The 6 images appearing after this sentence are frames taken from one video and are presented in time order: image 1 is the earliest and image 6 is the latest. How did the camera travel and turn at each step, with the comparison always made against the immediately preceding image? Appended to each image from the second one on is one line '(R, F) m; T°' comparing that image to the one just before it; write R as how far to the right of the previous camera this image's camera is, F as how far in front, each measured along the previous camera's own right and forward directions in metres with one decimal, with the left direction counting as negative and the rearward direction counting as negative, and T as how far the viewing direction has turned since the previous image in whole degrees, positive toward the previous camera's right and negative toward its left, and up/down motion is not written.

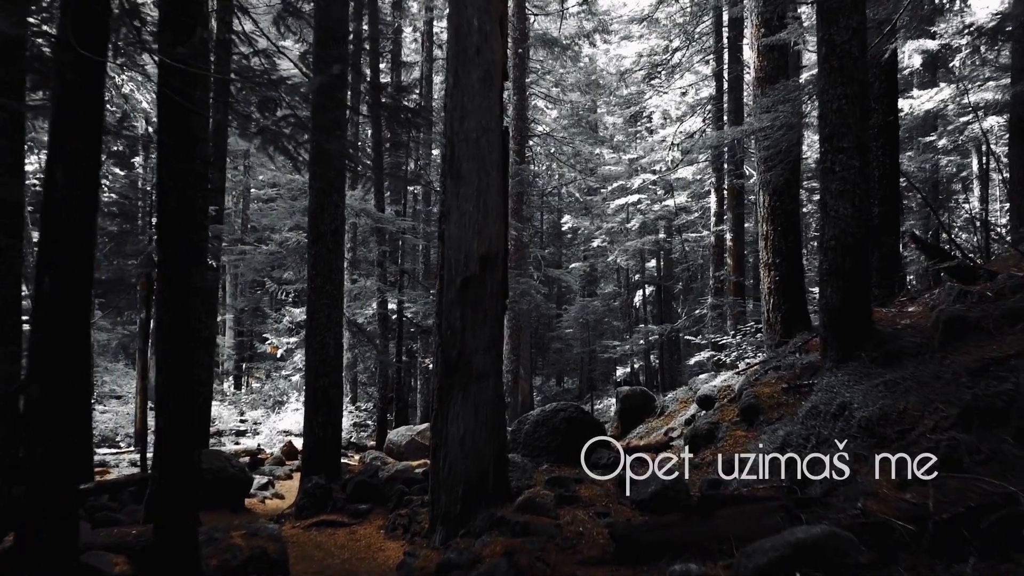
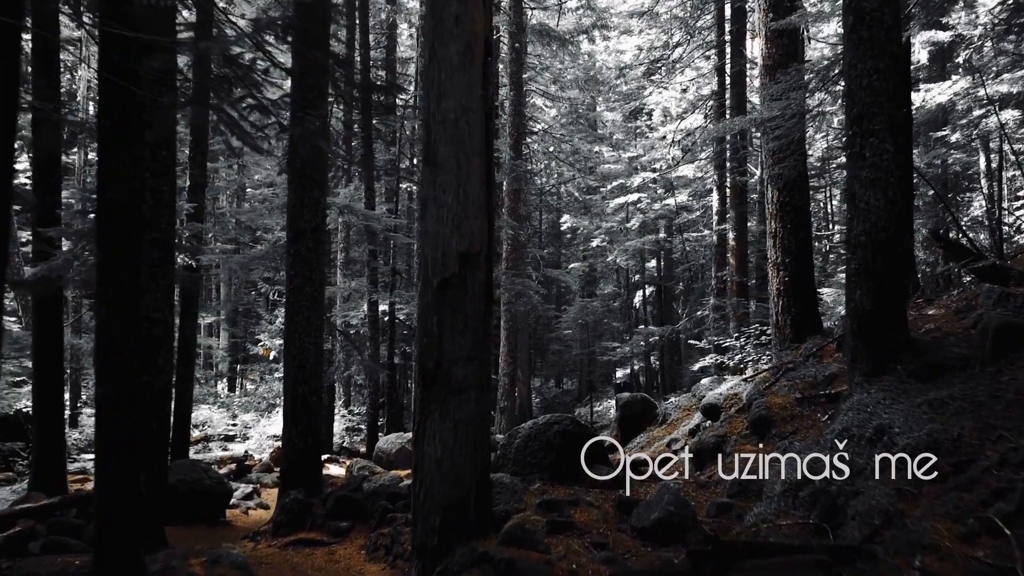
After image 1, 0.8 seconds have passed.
(+0.1, +0.5) m; 0°
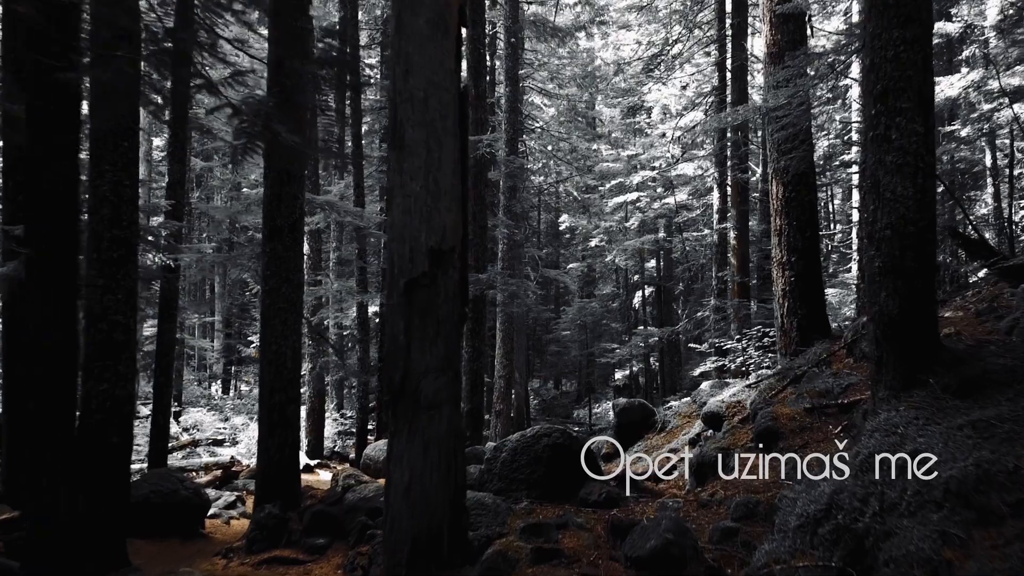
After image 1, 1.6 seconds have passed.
(+0.1, +0.5) m; 0°
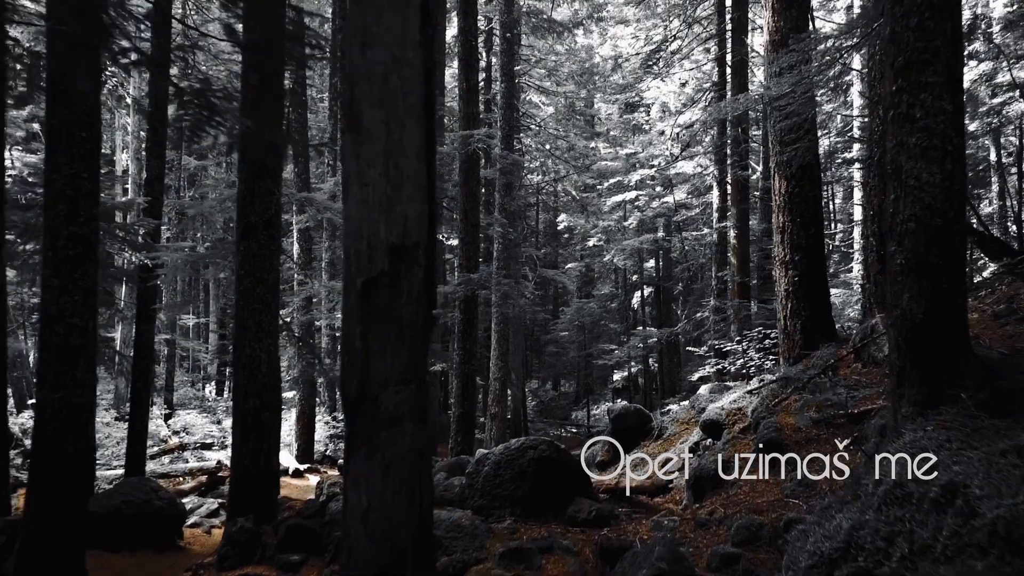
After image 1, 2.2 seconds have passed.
(+0.1, +0.4) m; 0°
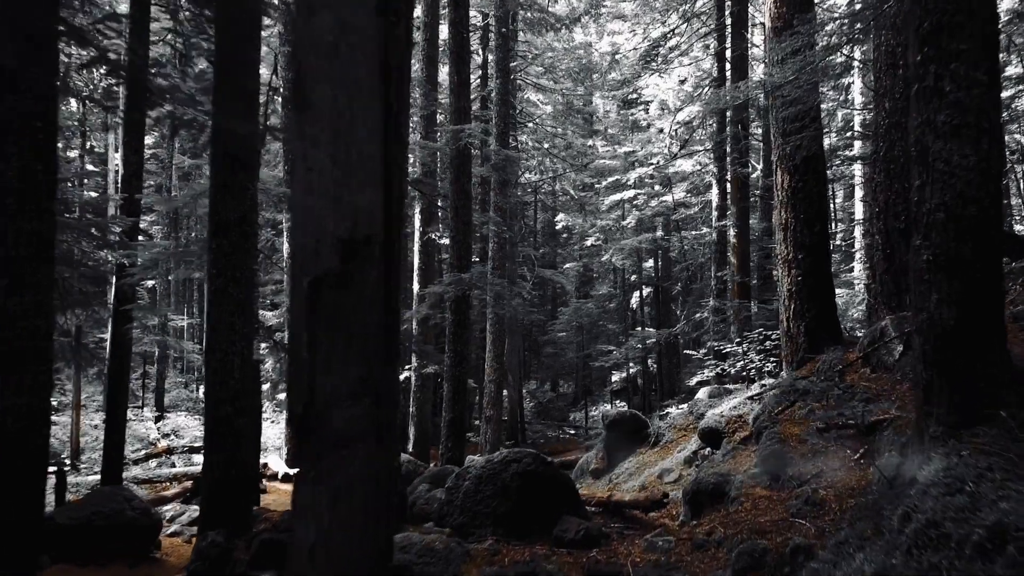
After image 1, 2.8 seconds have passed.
(+0.1, +0.4) m; 0°
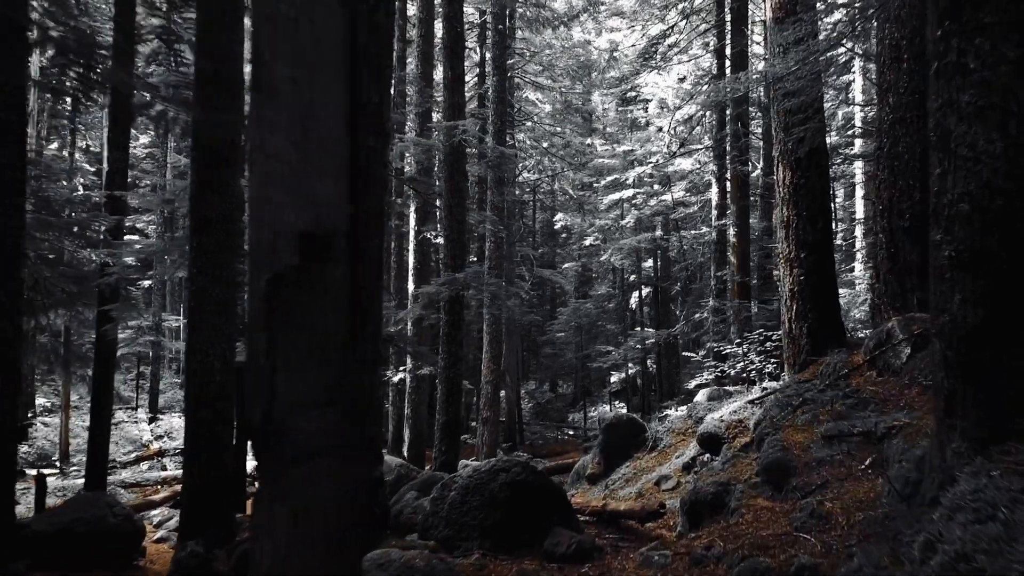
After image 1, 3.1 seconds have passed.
(+0.1, +0.2) m; 0°
